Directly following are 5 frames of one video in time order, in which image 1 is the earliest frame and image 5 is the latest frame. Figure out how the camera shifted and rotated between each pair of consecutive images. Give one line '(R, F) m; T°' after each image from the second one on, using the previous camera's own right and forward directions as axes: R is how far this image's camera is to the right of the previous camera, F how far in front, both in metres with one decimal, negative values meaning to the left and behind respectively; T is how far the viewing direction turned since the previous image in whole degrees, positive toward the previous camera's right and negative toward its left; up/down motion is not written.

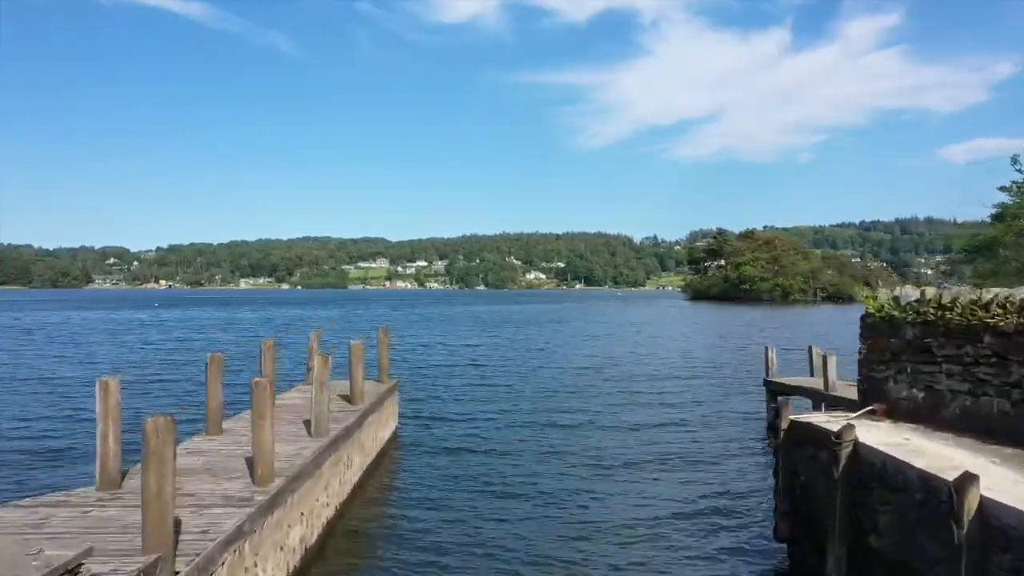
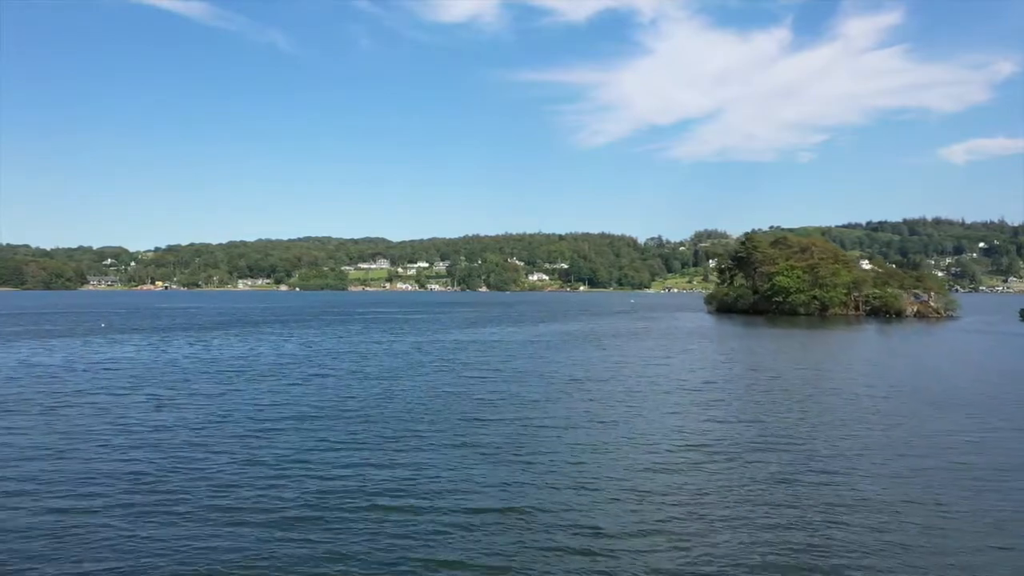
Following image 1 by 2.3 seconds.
(-0.4, +12.0) m; 0°
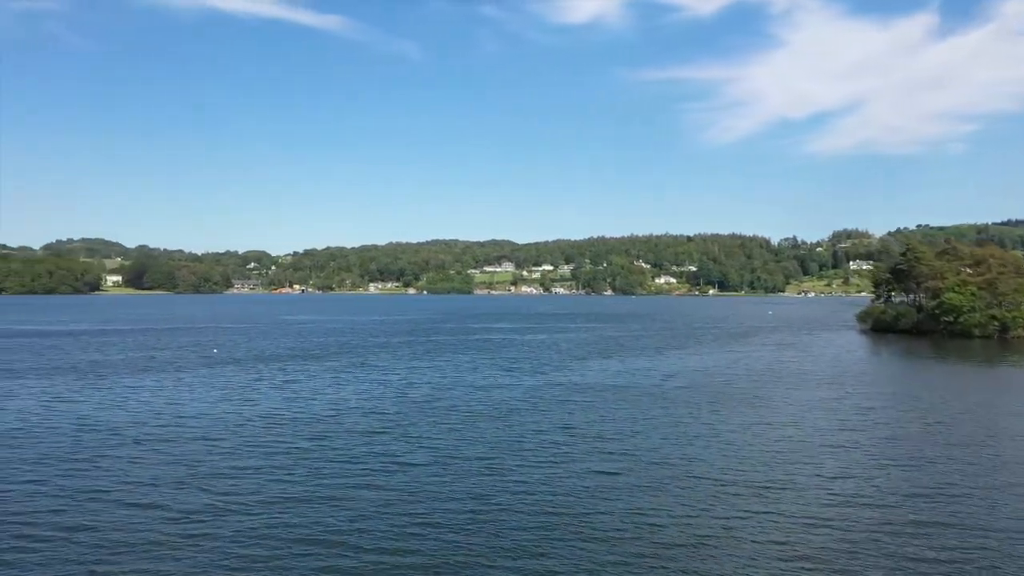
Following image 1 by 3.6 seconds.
(-0.2, +6.5) m; -9°
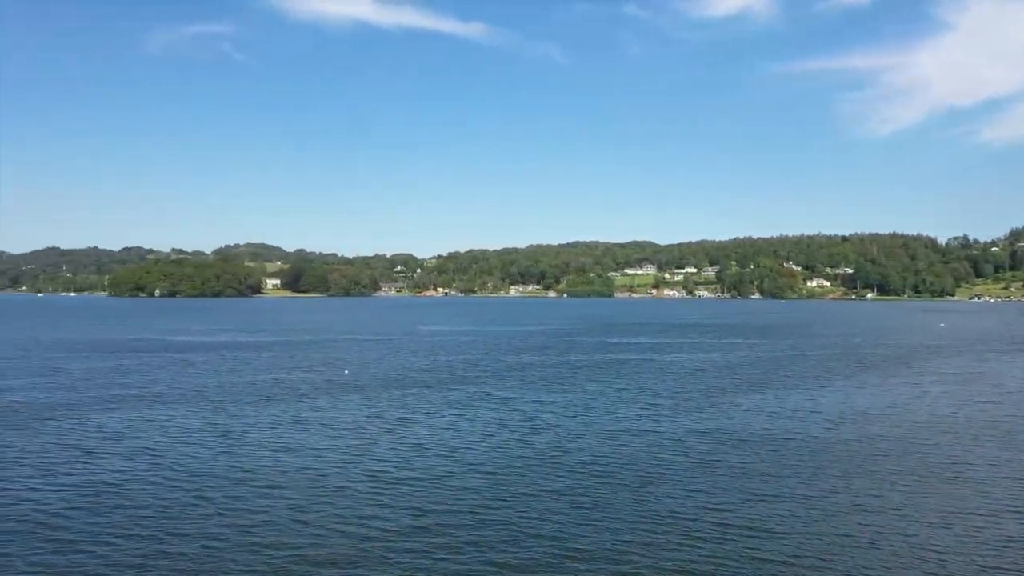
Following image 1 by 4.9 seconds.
(+0.2, +4.5) m; -10°
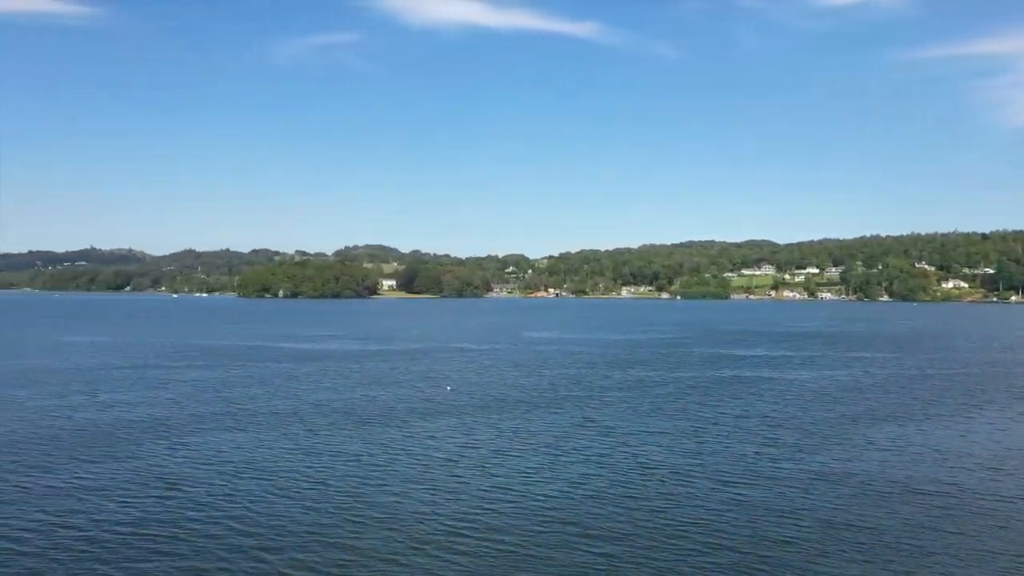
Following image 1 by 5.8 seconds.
(+0.5, +3.3) m; -8°
